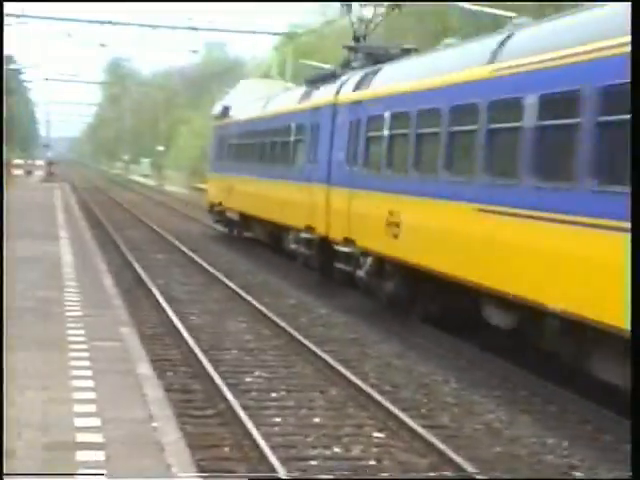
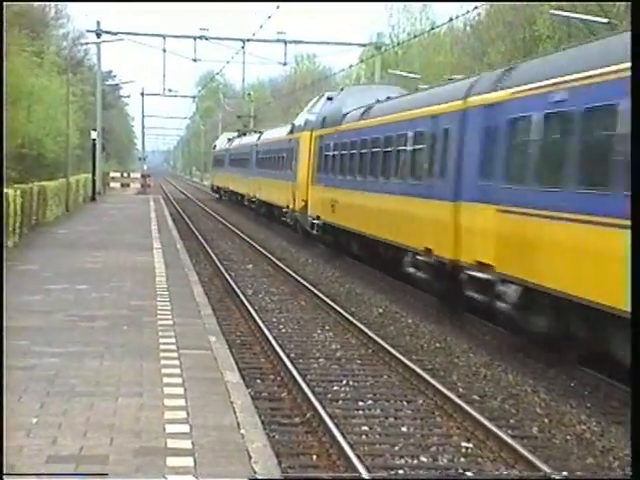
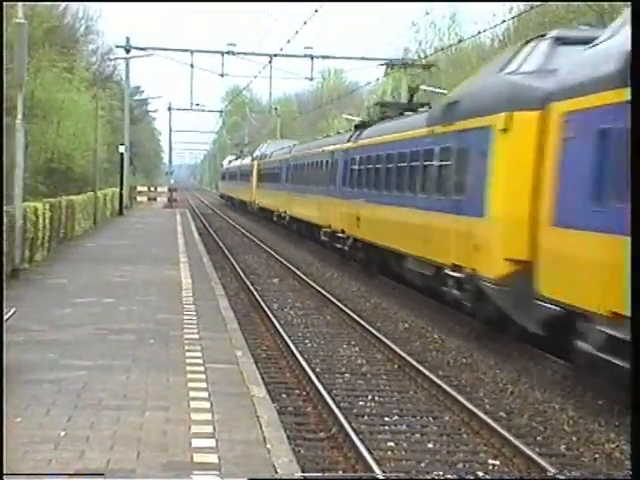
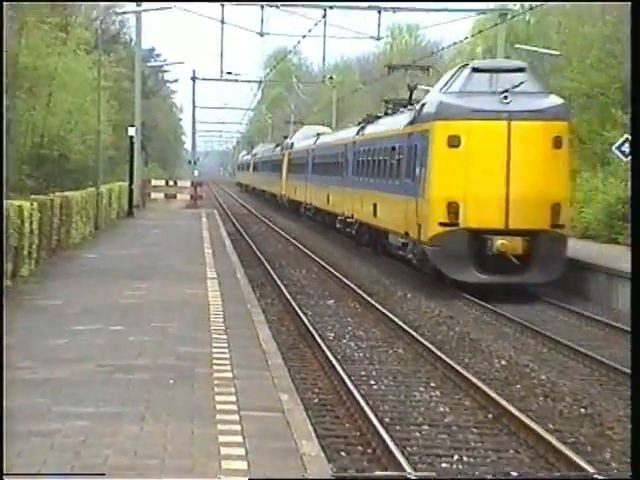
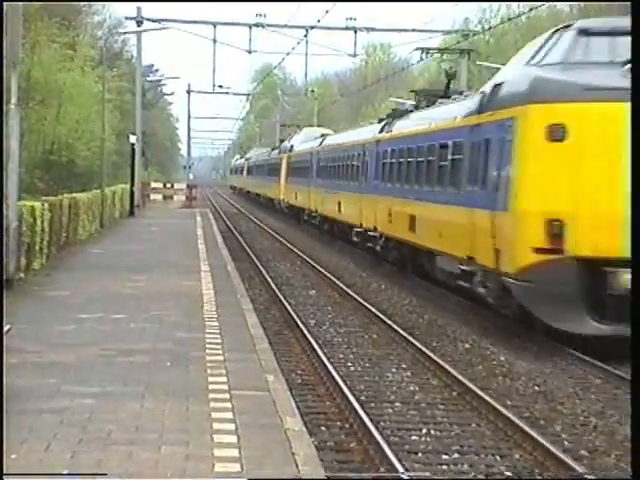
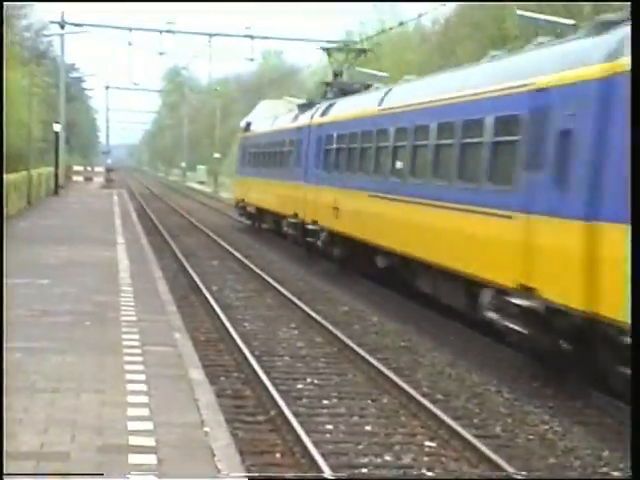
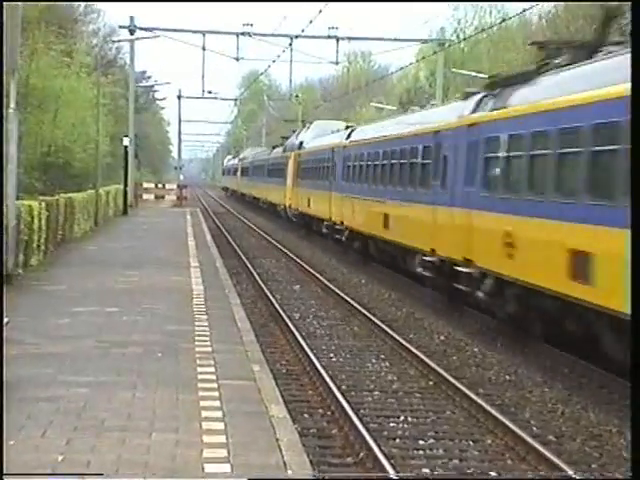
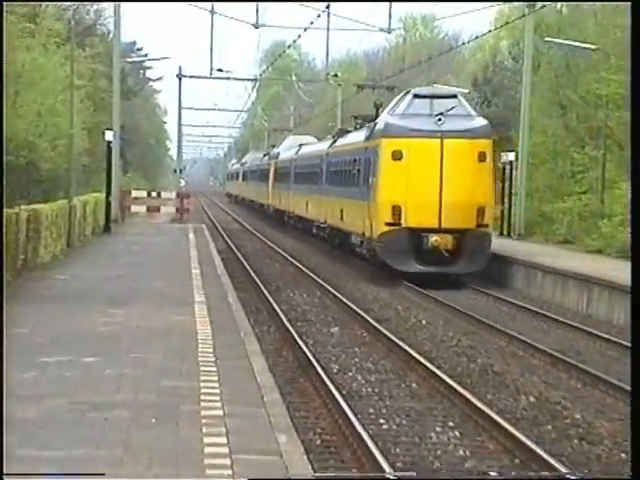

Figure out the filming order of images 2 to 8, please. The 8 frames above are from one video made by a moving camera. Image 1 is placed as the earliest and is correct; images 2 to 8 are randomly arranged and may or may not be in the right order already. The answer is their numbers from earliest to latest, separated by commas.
6, 2, 3, 7, 5, 4, 8
